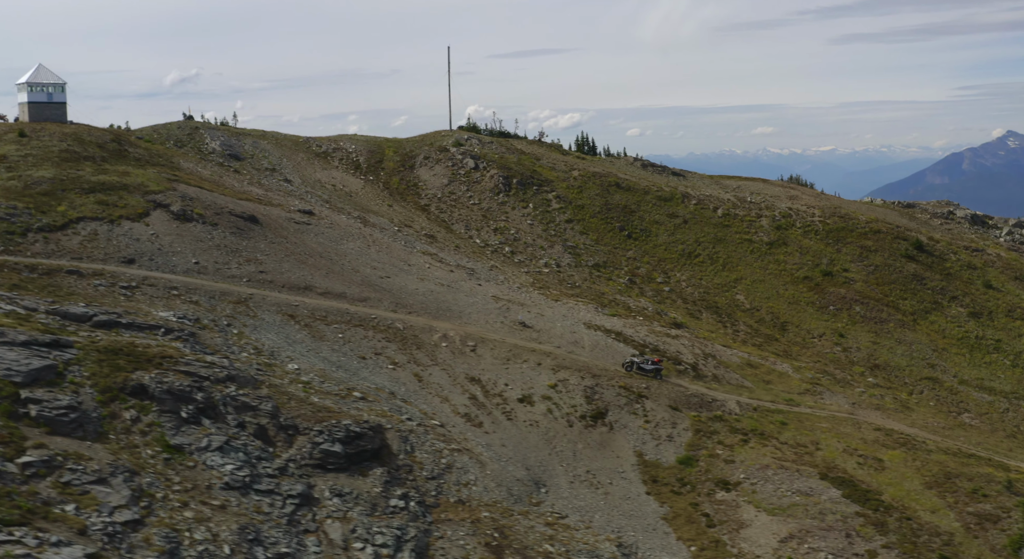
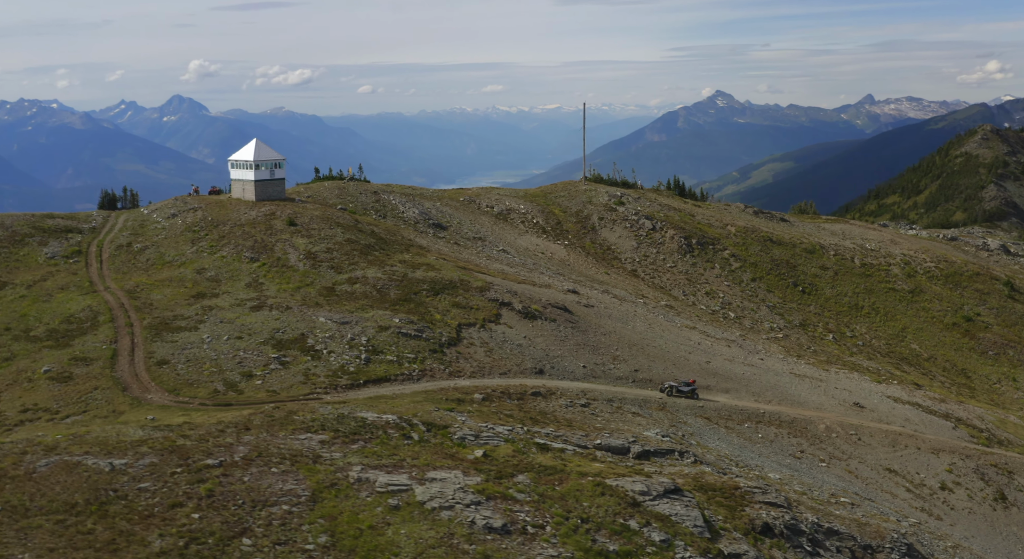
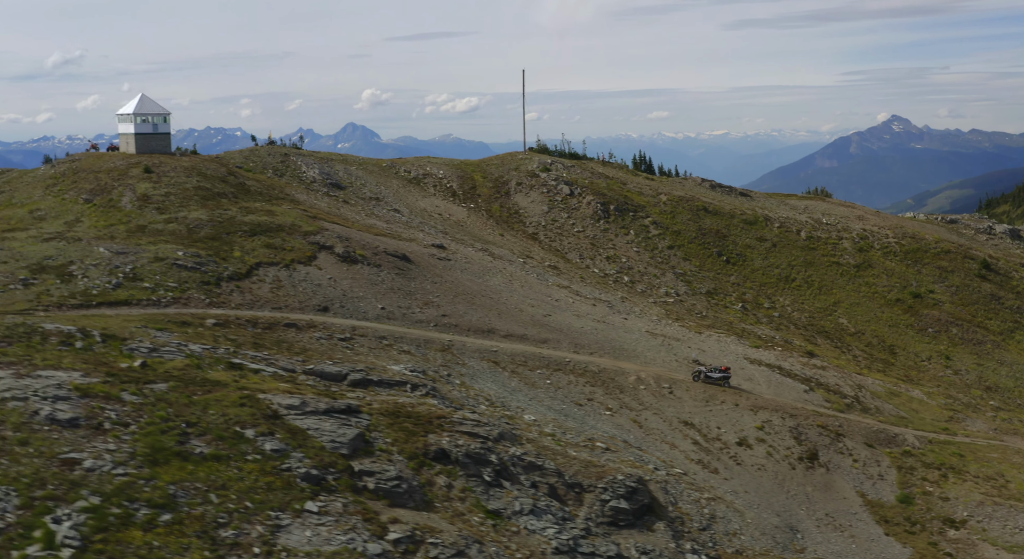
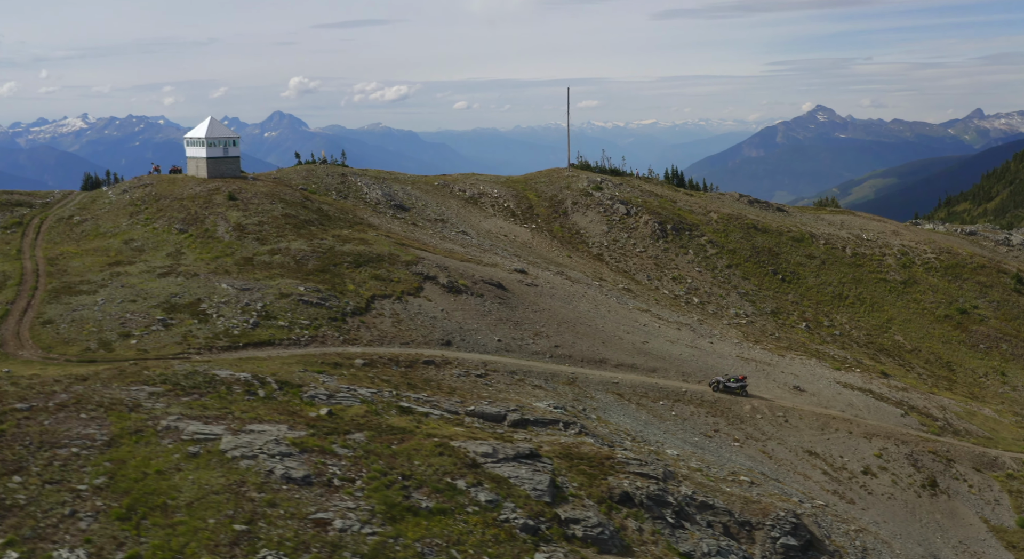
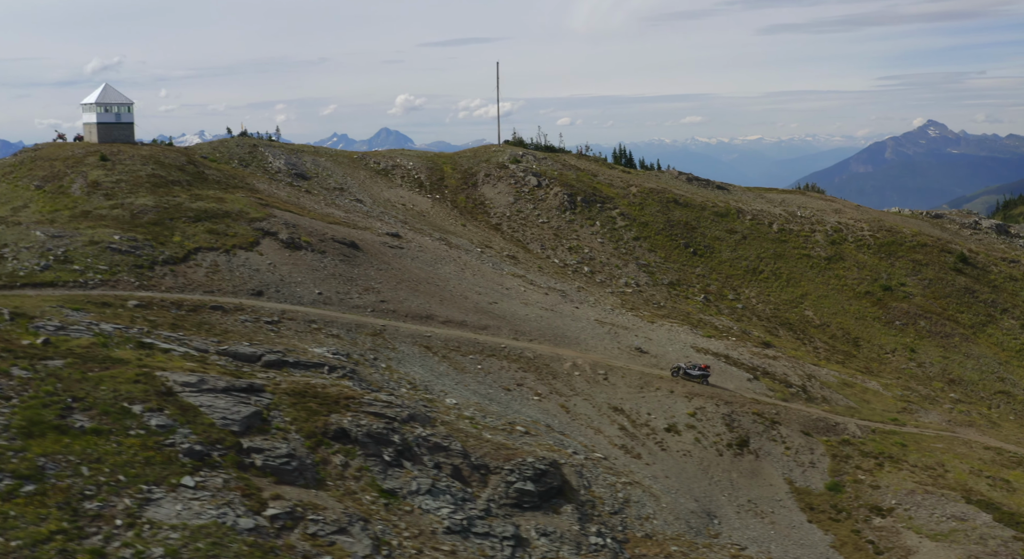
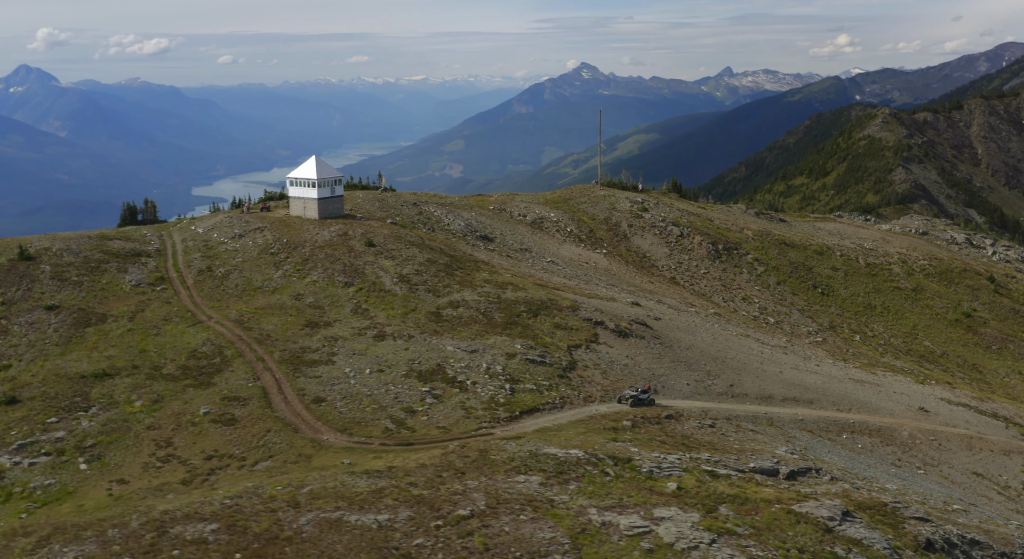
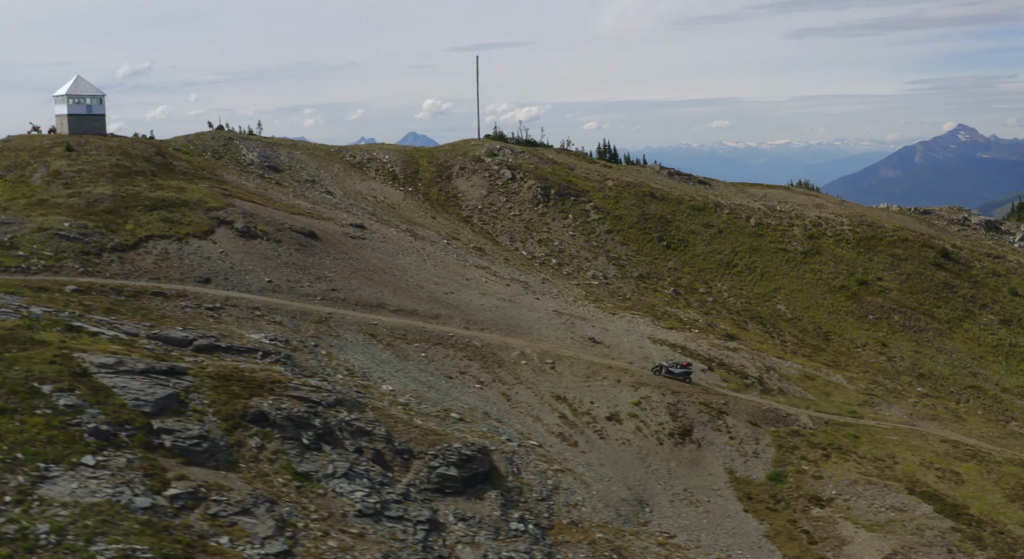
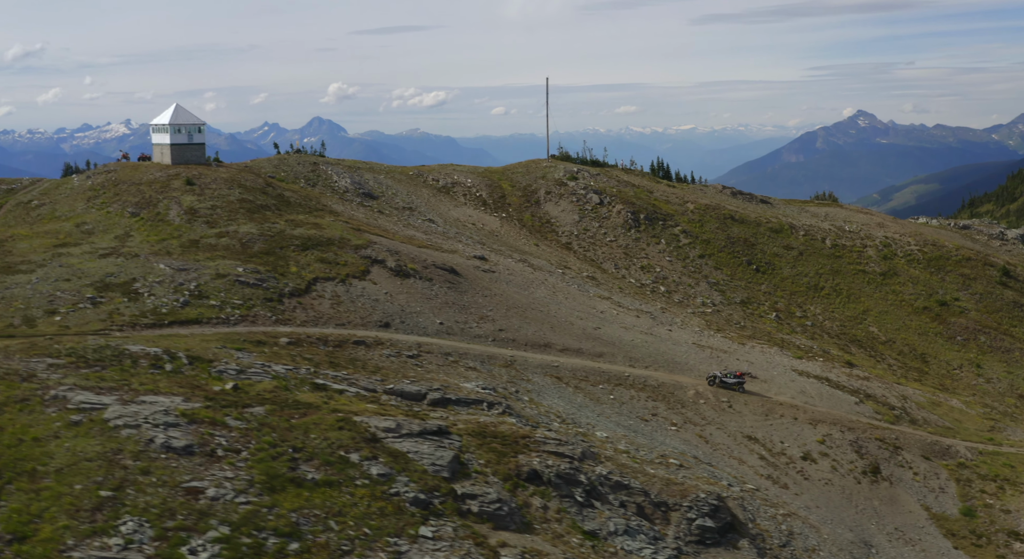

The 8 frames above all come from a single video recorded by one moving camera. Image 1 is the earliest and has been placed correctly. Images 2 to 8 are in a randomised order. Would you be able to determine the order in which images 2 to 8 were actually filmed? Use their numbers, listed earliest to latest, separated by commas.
7, 5, 3, 8, 4, 2, 6
